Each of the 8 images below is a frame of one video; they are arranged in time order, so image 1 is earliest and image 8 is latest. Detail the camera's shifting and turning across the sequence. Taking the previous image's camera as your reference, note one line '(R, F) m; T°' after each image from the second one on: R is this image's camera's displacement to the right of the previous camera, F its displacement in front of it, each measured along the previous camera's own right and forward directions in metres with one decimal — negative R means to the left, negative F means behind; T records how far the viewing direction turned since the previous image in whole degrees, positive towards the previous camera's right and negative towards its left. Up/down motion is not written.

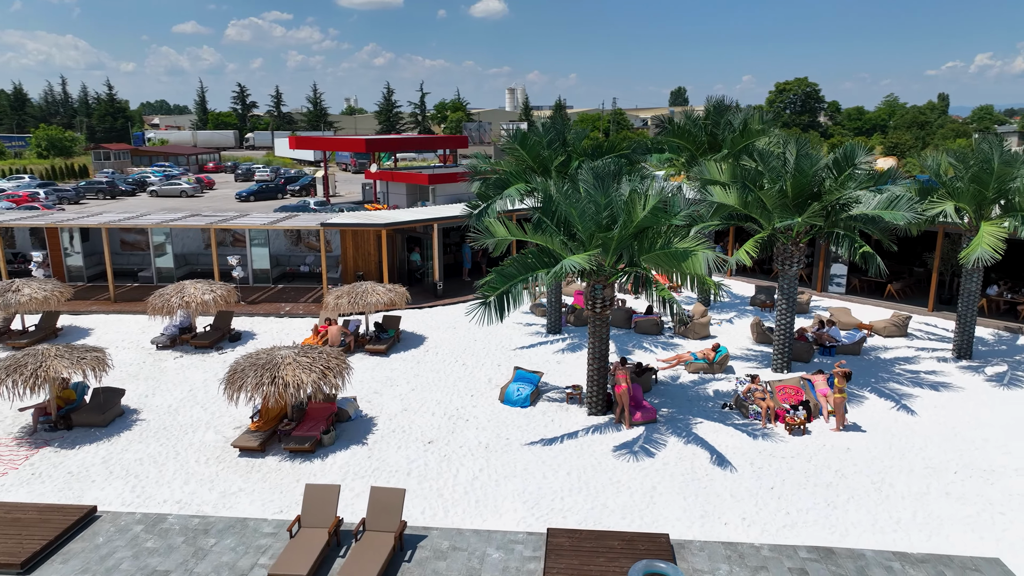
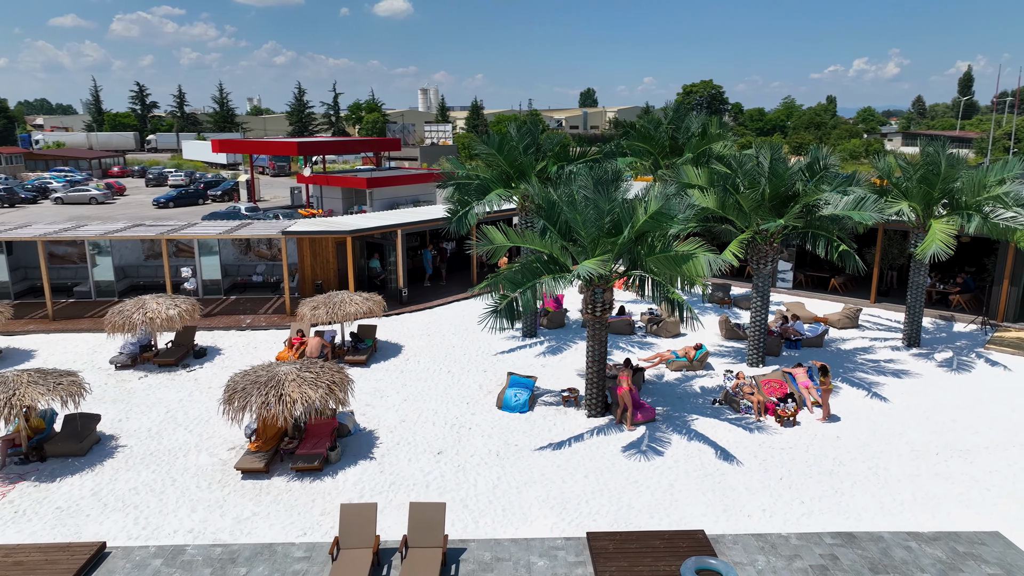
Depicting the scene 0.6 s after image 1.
(-1.4, +0.1) m; +7°
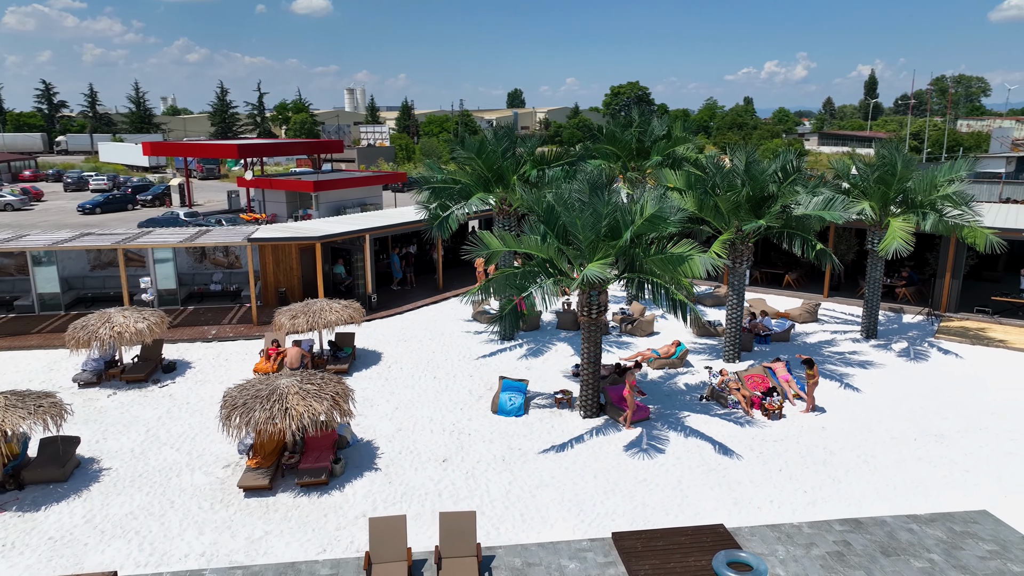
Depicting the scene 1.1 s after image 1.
(-1.1, 0.0) m; +6°
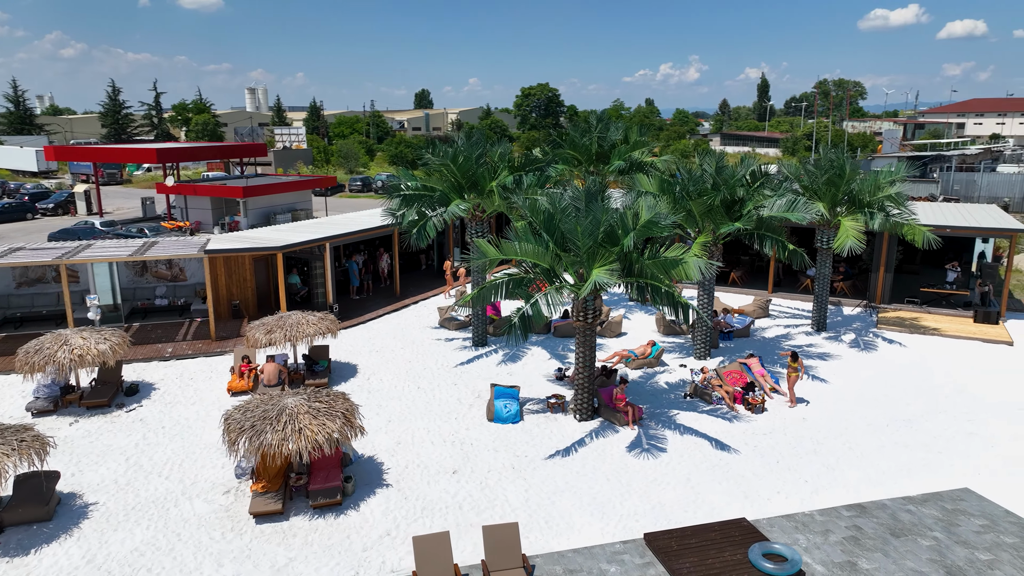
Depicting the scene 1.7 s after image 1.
(-1.4, +0.1) m; +7°
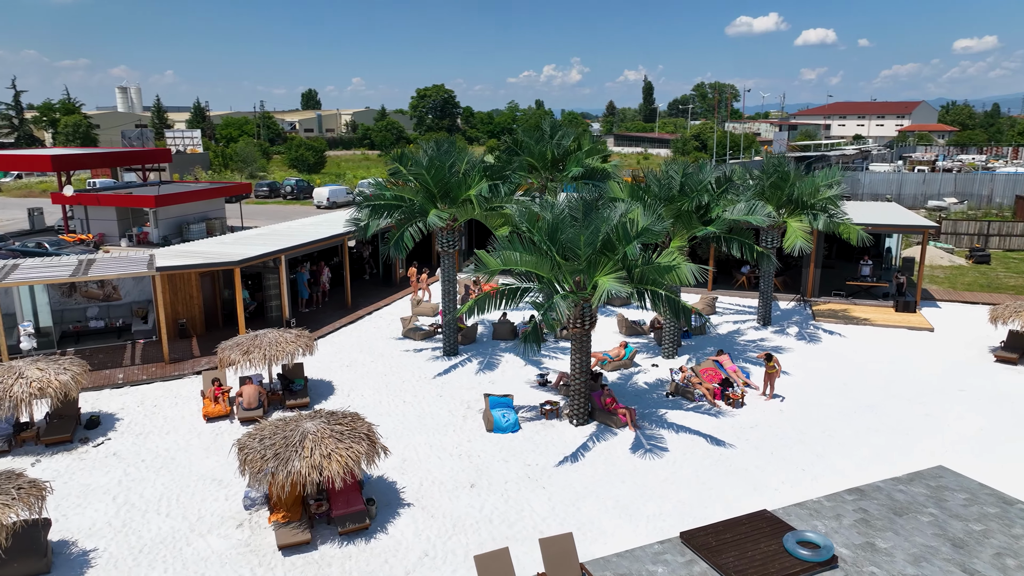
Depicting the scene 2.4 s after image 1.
(-1.7, +0.1) m; +8°
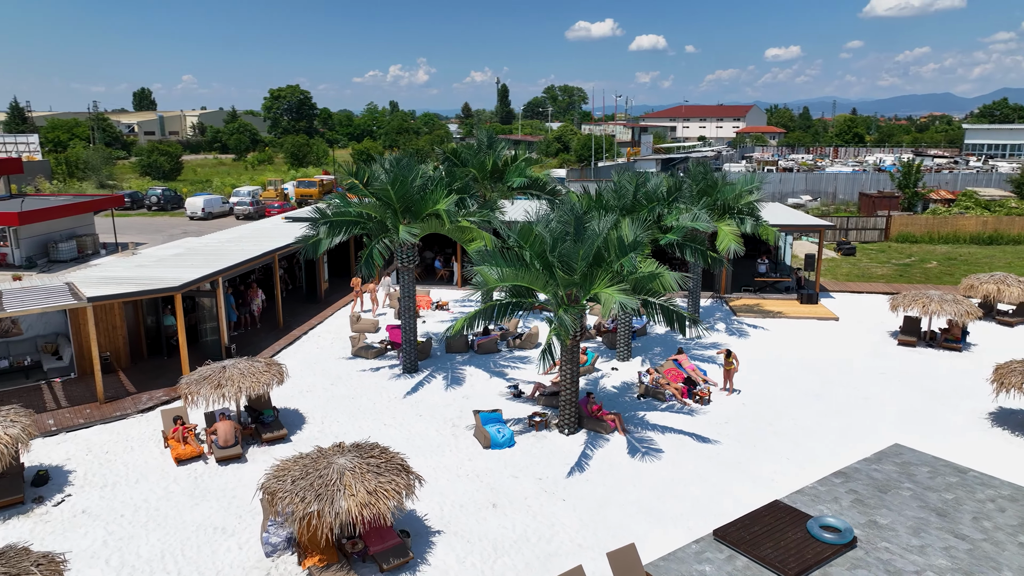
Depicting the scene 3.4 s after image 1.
(-2.2, +0.2) m; +11°
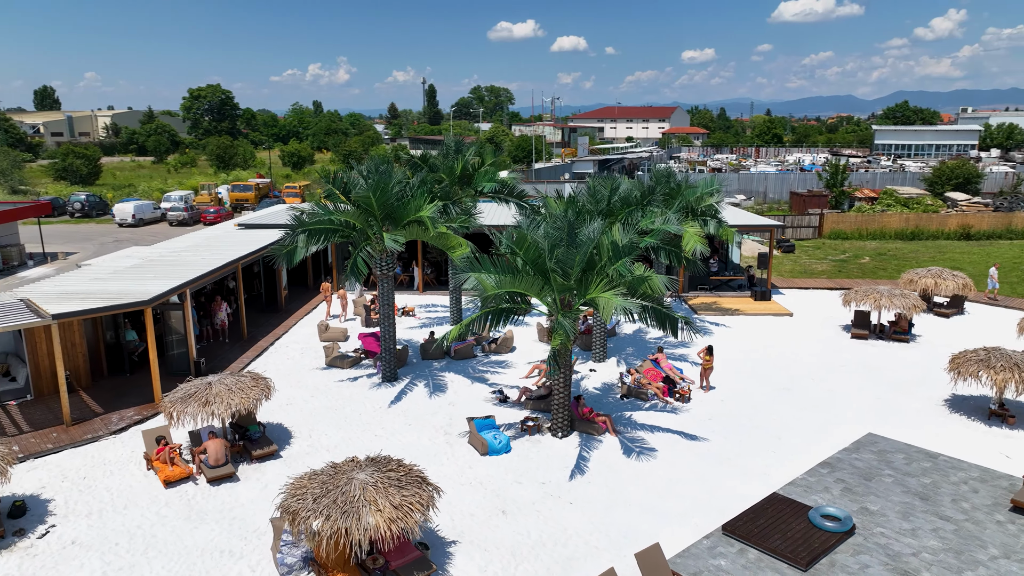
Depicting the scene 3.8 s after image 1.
(-1.1, 0.0) m; +6°
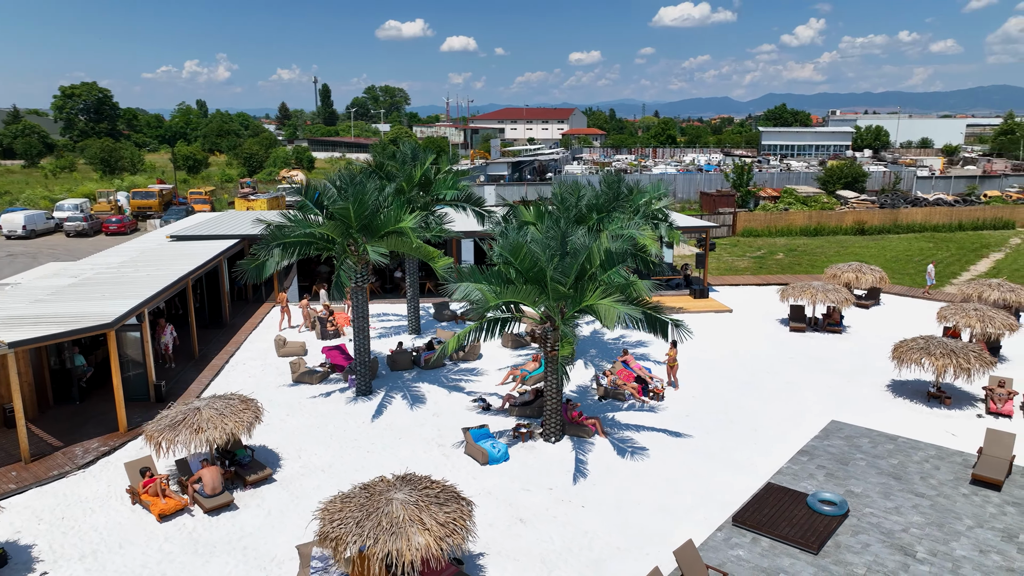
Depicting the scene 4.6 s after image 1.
(-1.6, 0.0) m; +8°
